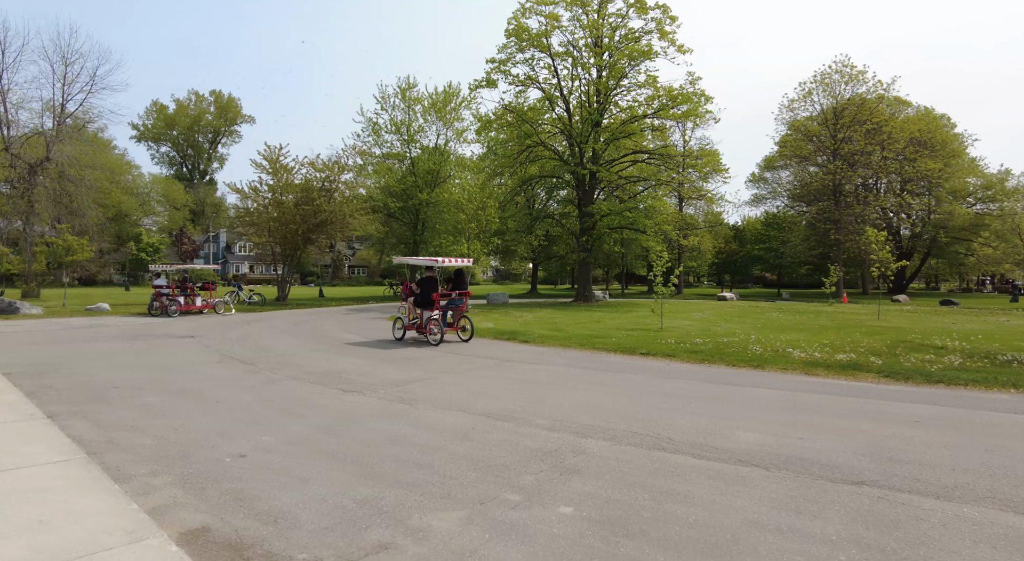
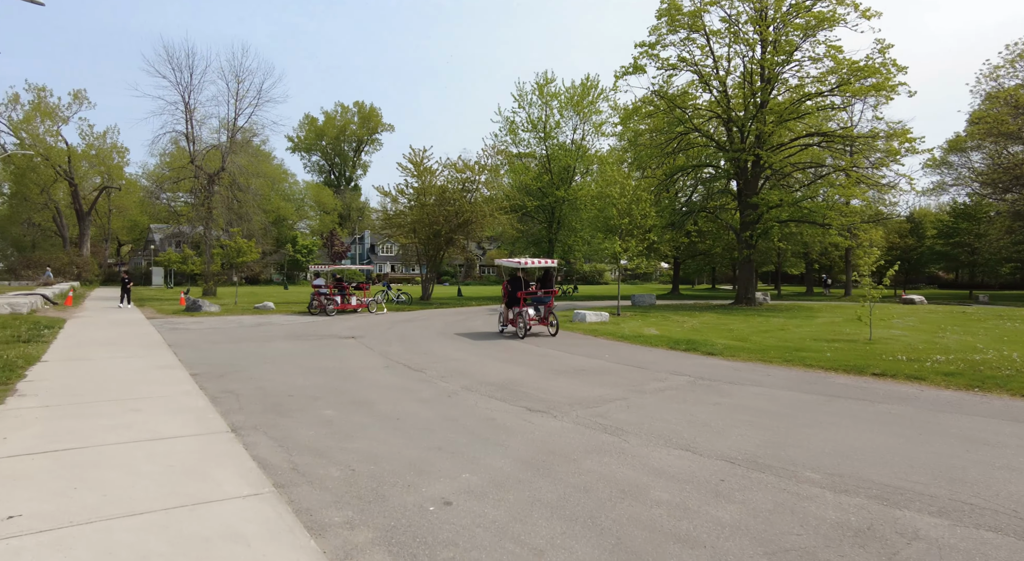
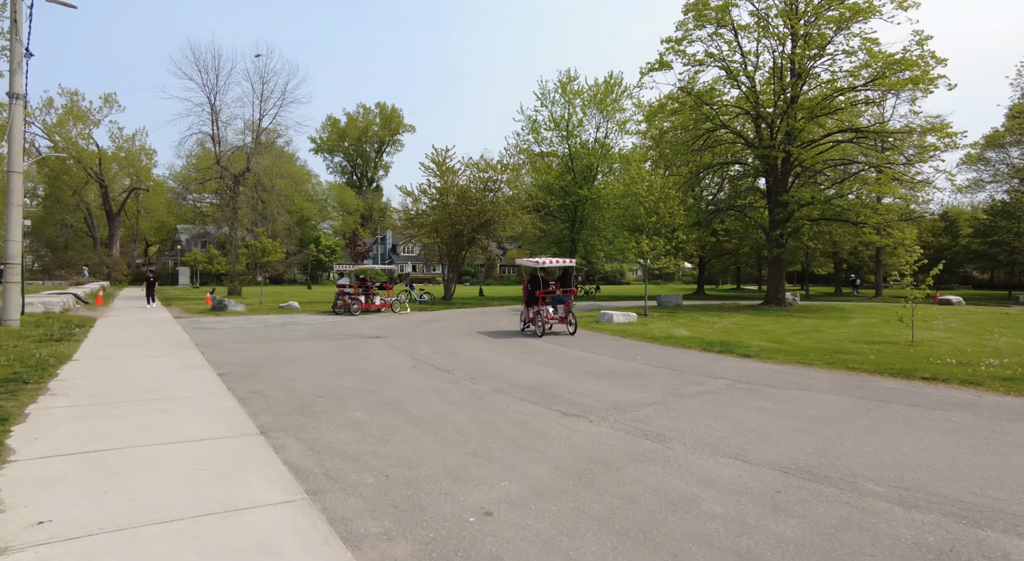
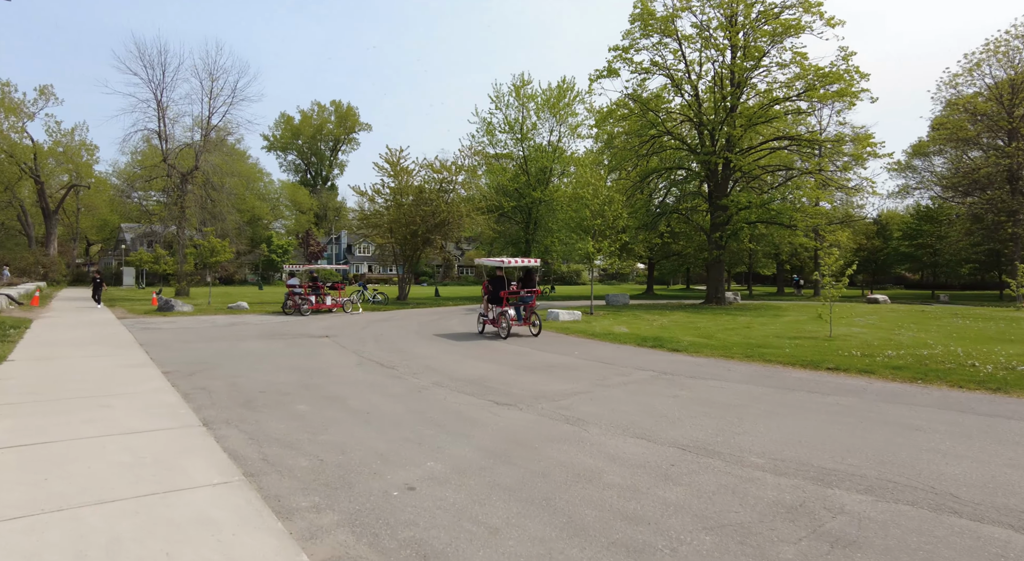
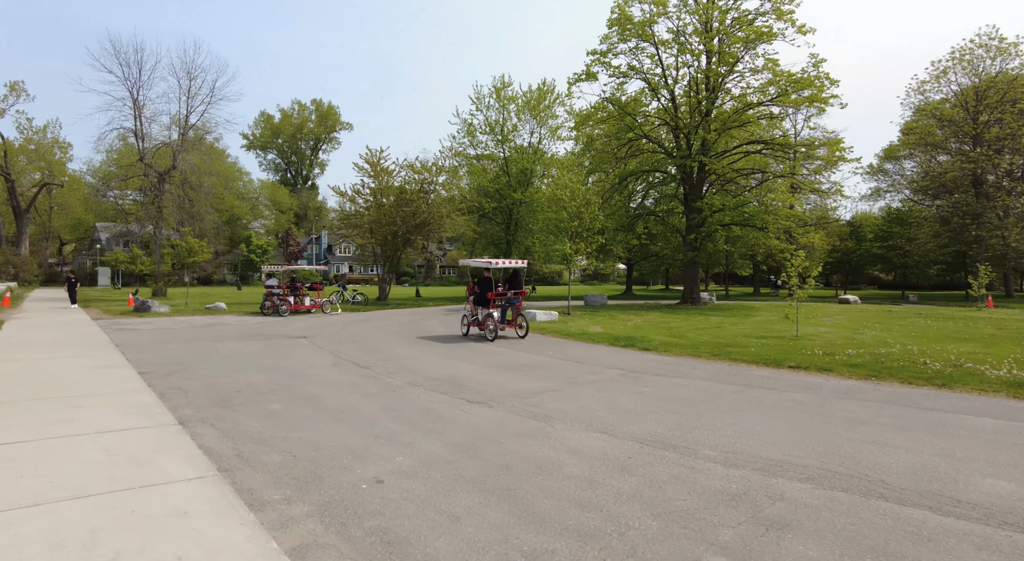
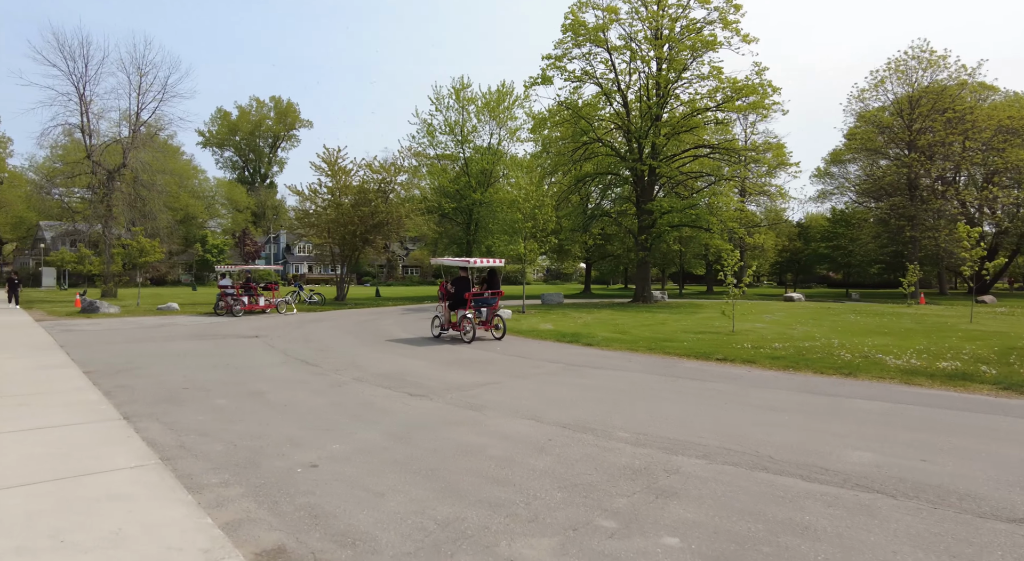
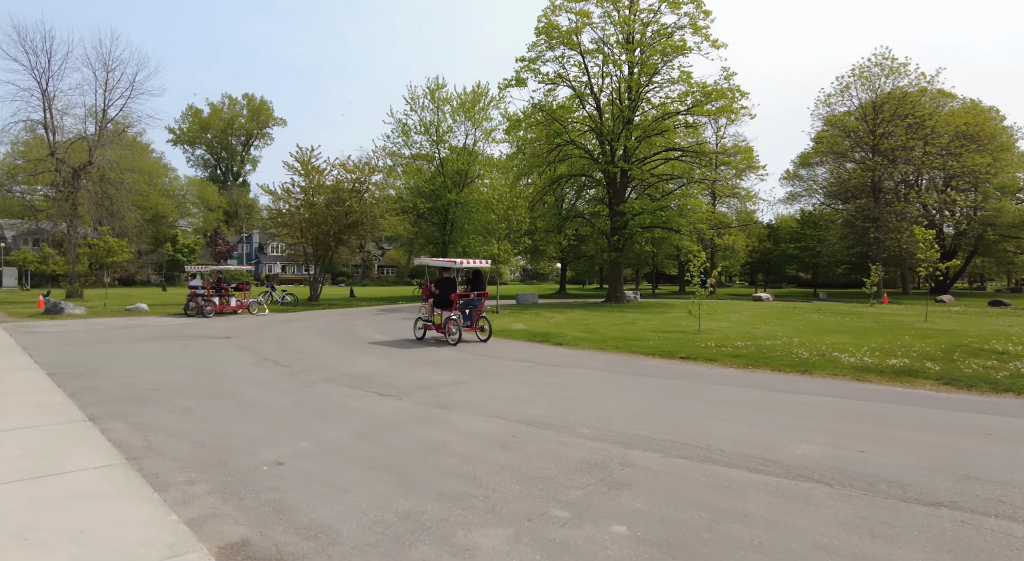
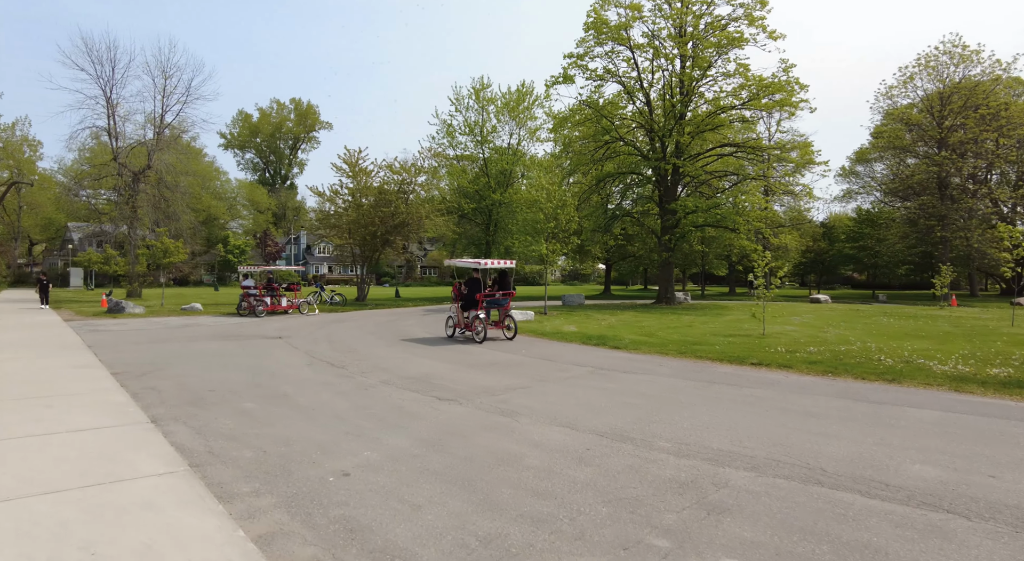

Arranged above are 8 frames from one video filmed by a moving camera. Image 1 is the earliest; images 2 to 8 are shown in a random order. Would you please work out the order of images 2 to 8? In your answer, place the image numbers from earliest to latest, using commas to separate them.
7, 6, 8, 5, 4, 2, 3
